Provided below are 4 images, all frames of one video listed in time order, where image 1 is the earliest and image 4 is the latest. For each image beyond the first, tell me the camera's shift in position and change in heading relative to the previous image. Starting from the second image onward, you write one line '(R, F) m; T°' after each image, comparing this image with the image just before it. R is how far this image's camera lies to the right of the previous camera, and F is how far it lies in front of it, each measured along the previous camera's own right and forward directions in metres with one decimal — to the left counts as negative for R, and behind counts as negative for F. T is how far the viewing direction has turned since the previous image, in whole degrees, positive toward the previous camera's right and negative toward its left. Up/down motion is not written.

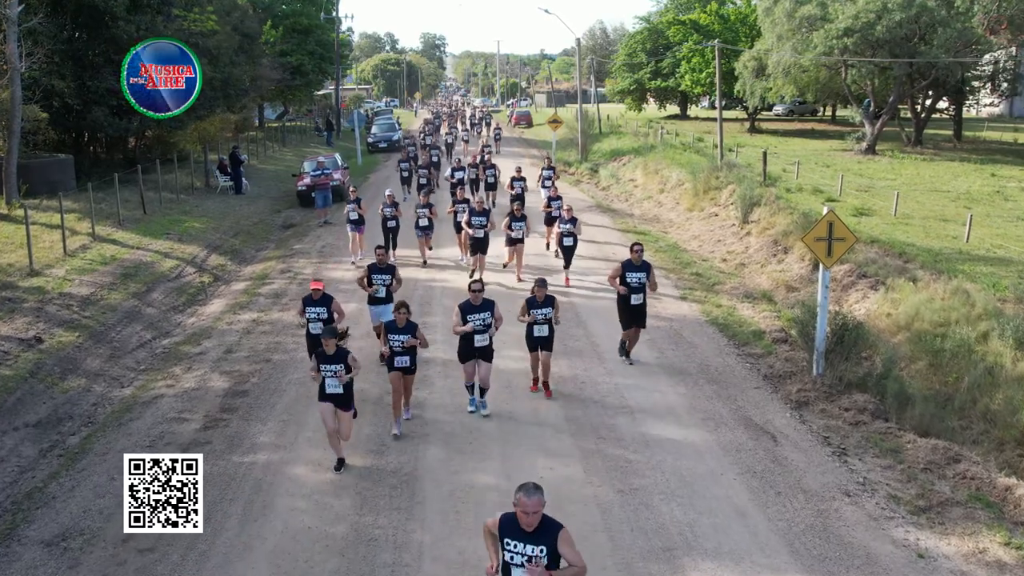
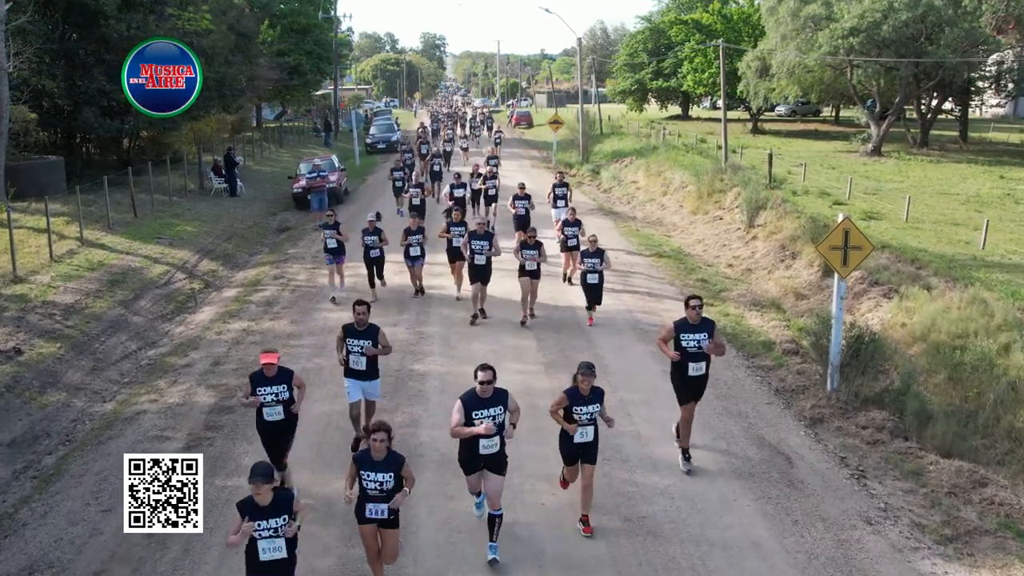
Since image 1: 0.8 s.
(0.0, +0.5) m; 0°
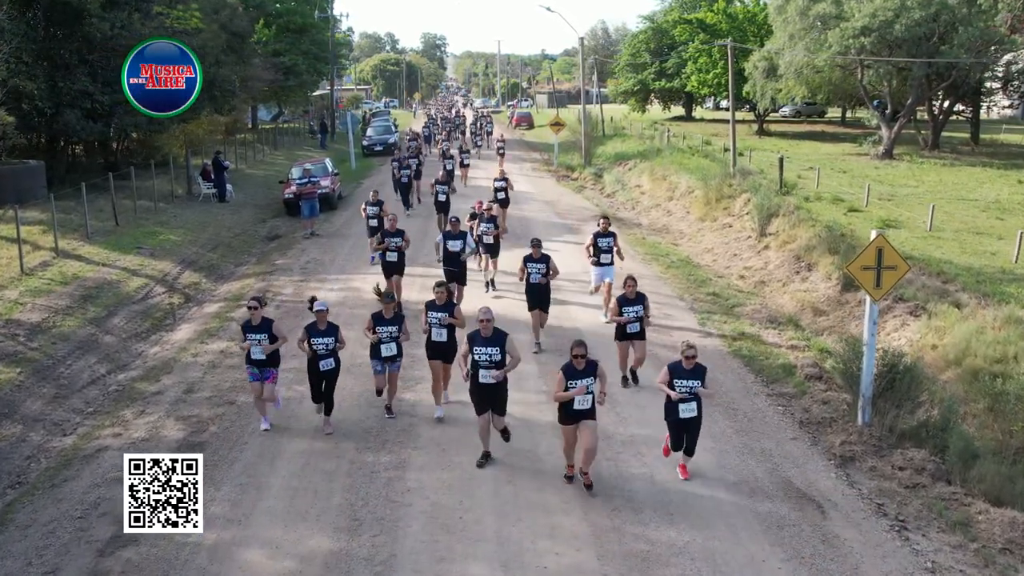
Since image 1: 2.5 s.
(0.0, +1.0) m; 0°
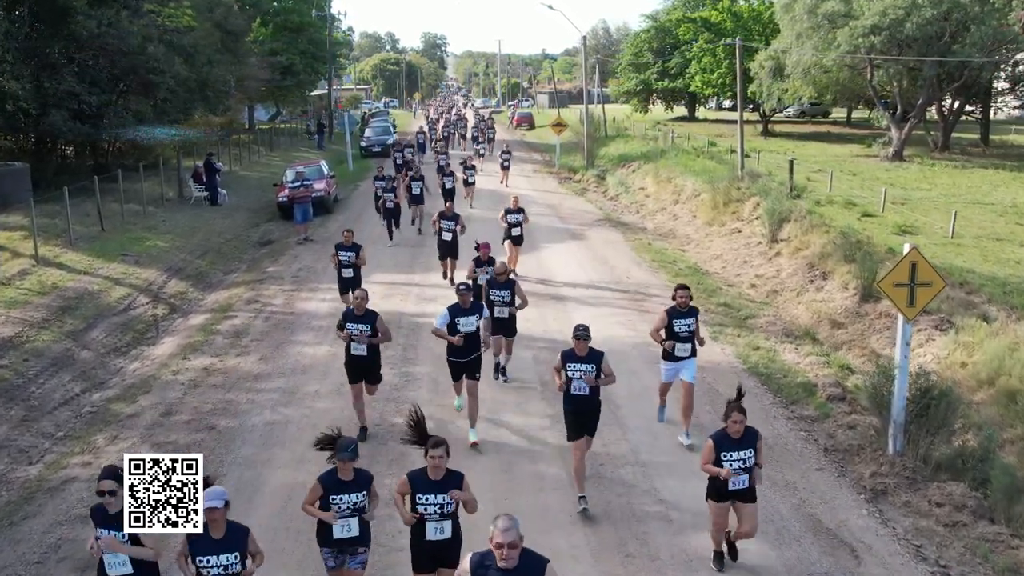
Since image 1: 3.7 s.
(0.0, +0.8) m; 0°
